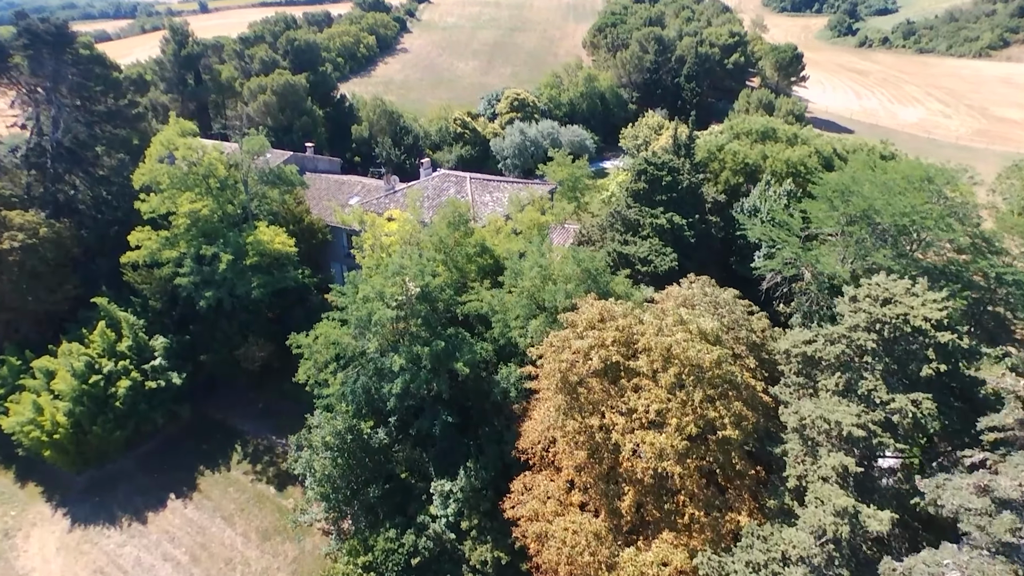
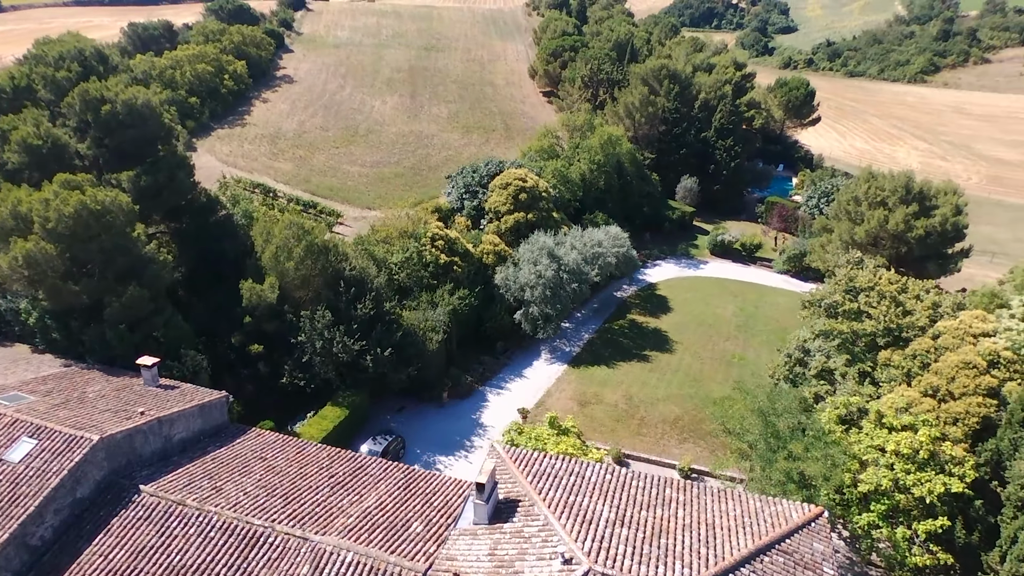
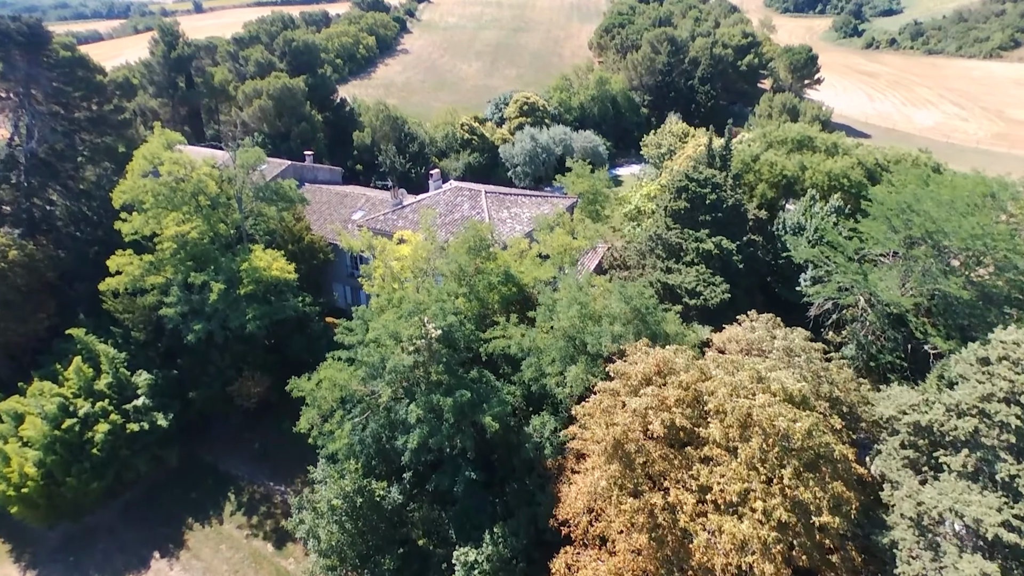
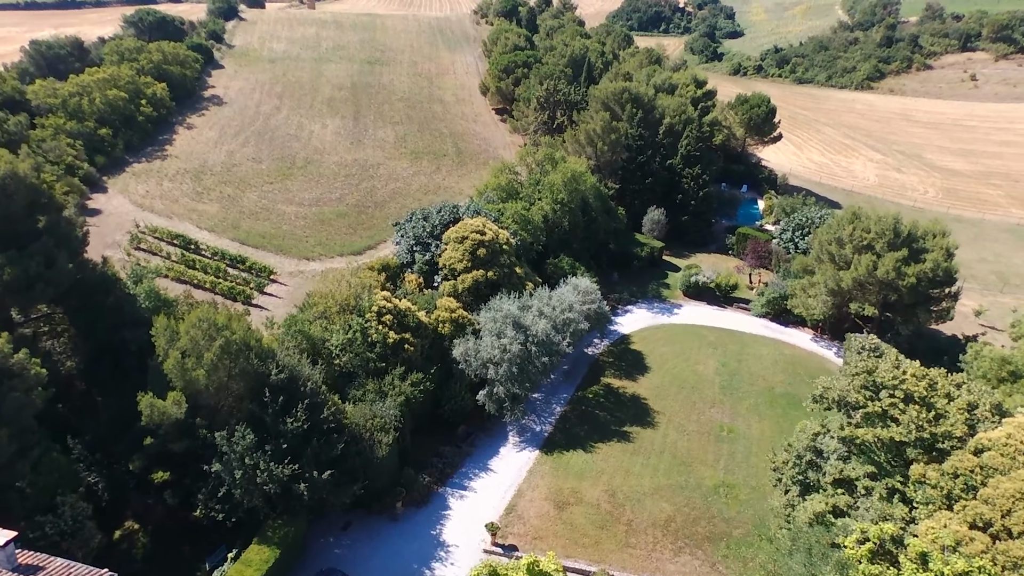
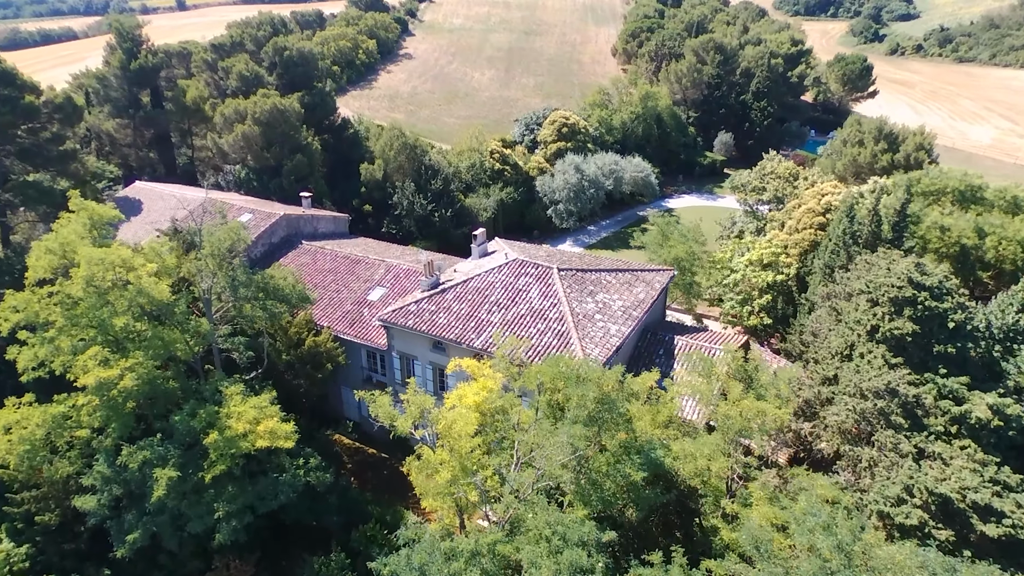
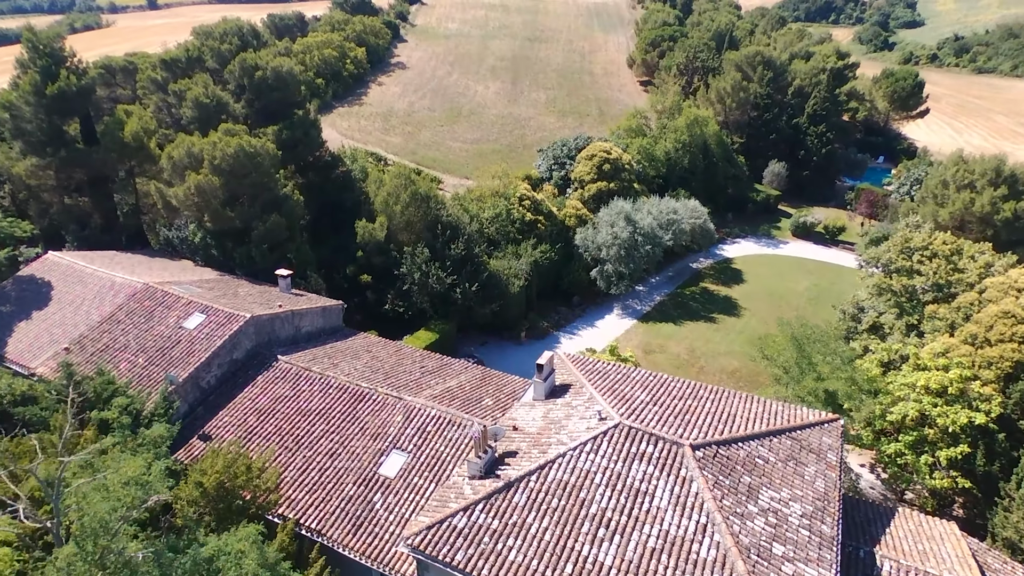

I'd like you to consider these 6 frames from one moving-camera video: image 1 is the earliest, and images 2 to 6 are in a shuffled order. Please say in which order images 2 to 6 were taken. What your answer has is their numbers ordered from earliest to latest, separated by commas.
3, 5, 6, 2, 4
